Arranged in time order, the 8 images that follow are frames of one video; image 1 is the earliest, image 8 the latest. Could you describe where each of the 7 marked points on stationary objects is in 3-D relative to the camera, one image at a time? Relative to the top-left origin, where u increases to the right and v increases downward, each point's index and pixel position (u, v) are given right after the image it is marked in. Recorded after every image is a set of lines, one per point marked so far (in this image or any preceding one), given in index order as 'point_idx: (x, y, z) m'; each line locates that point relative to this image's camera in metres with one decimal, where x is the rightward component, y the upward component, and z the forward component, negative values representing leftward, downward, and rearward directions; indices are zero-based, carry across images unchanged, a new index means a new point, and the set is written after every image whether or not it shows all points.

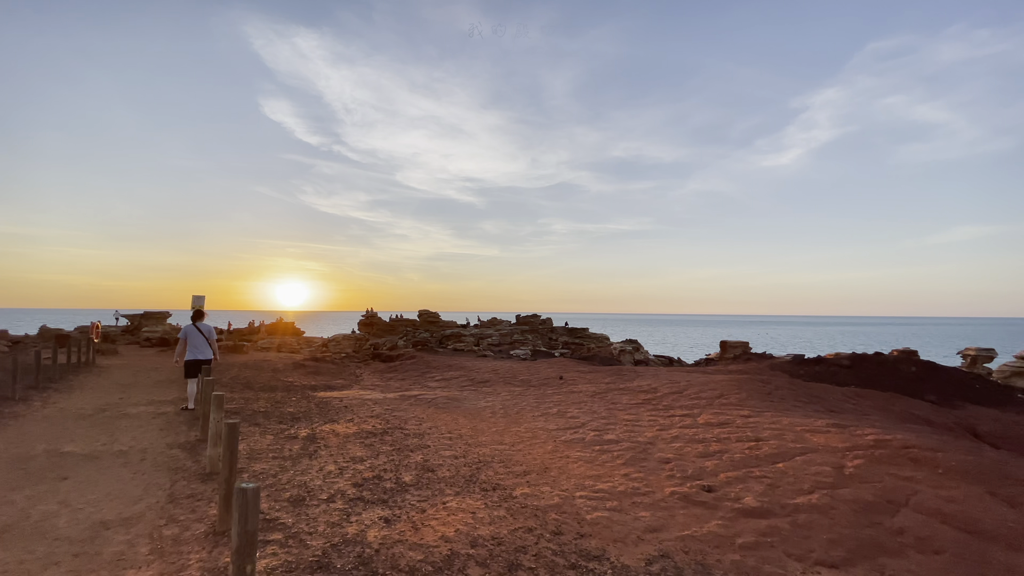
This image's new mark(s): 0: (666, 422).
0: (+4.9, -4.2, +14.7) m
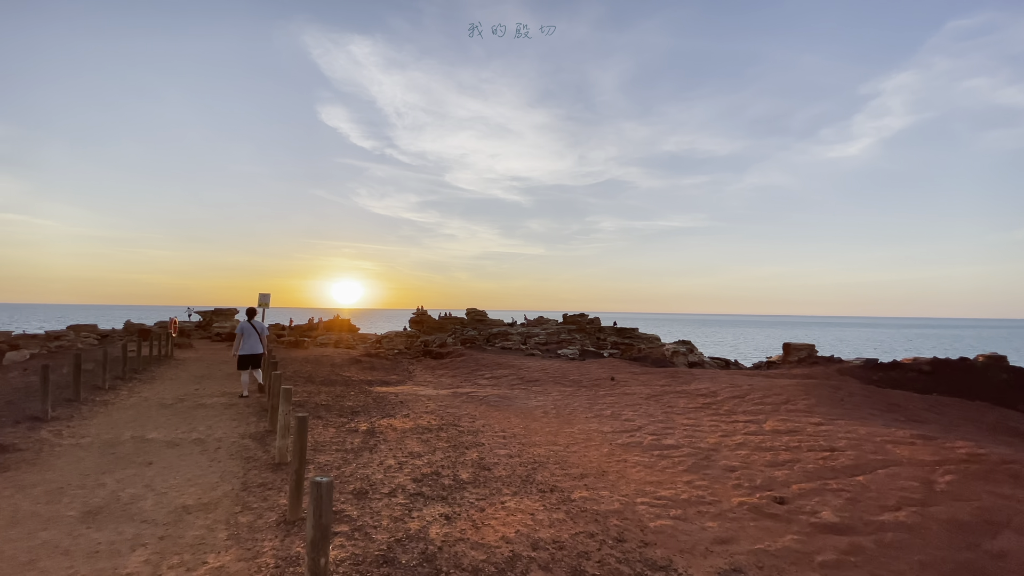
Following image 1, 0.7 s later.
0: (+6.5, -4.2, +14.0) m
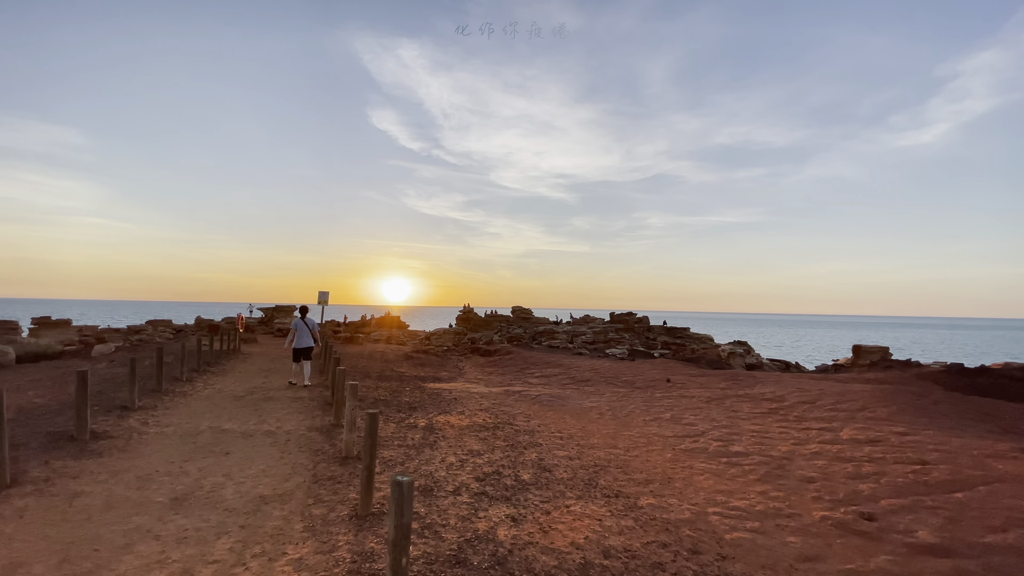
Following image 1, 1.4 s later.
0: (+8.1, -4.1, +13.2) m
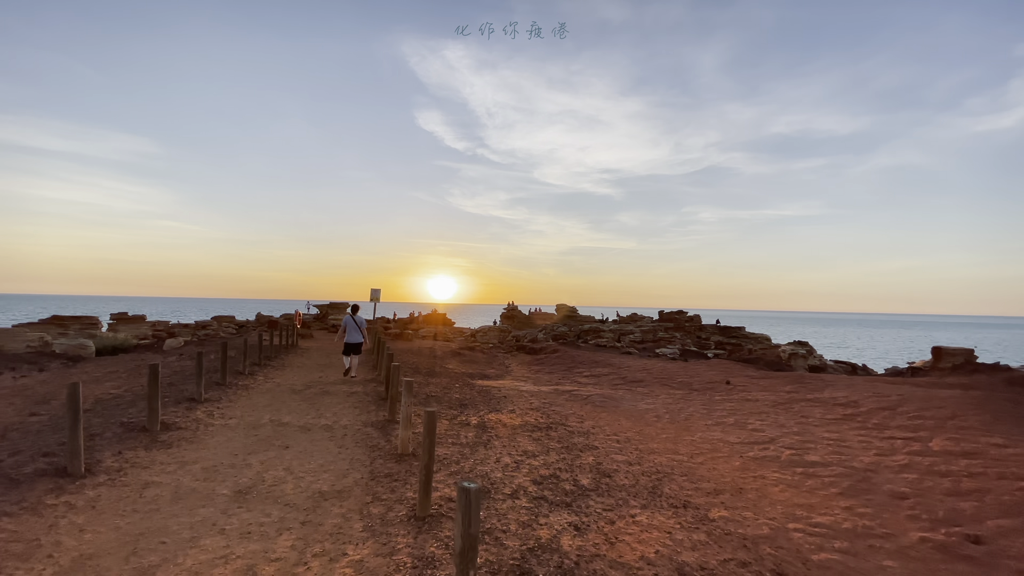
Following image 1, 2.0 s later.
0: (+9.6, -4.0, +12.0) m
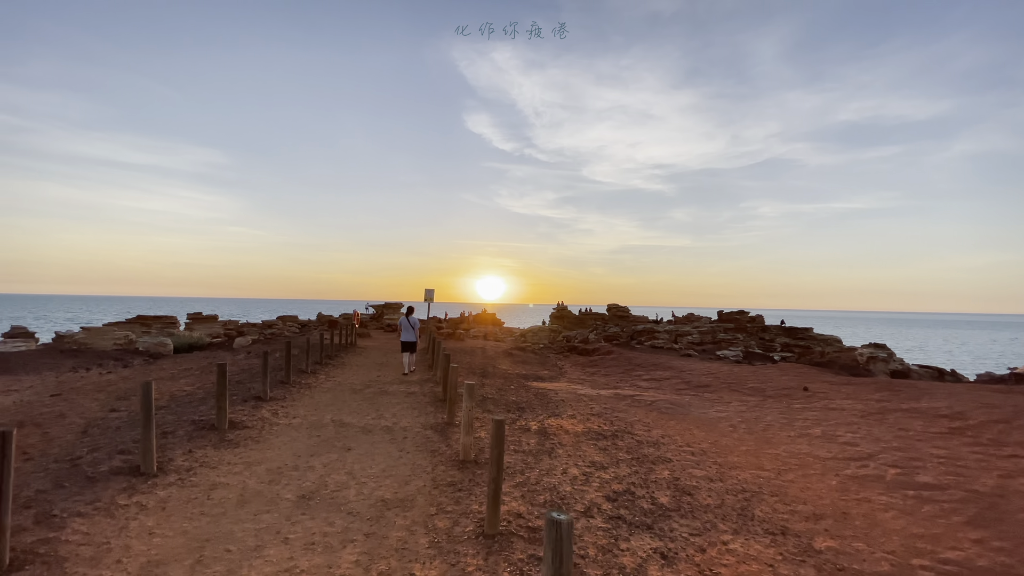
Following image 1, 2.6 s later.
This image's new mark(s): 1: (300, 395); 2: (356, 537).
0: (+11.1, -4.0, +10.4) m
1: (-6.3, -3.2, +13.9) m
2: (-1.9, -3.1, +5.8) m
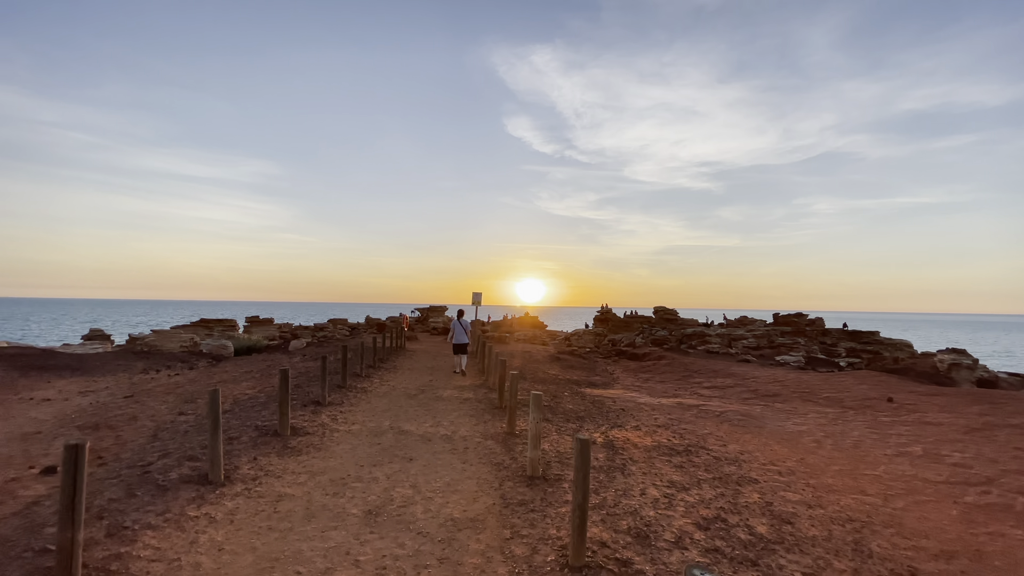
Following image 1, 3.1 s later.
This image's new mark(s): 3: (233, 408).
0: (+12.4, -4.0, +8.8) m
1: (-4.6, -3.3, +13.8) m
2: (-1.0, -3.2, +5.4) m
3: (-7.1, -3.0, +11.8) m
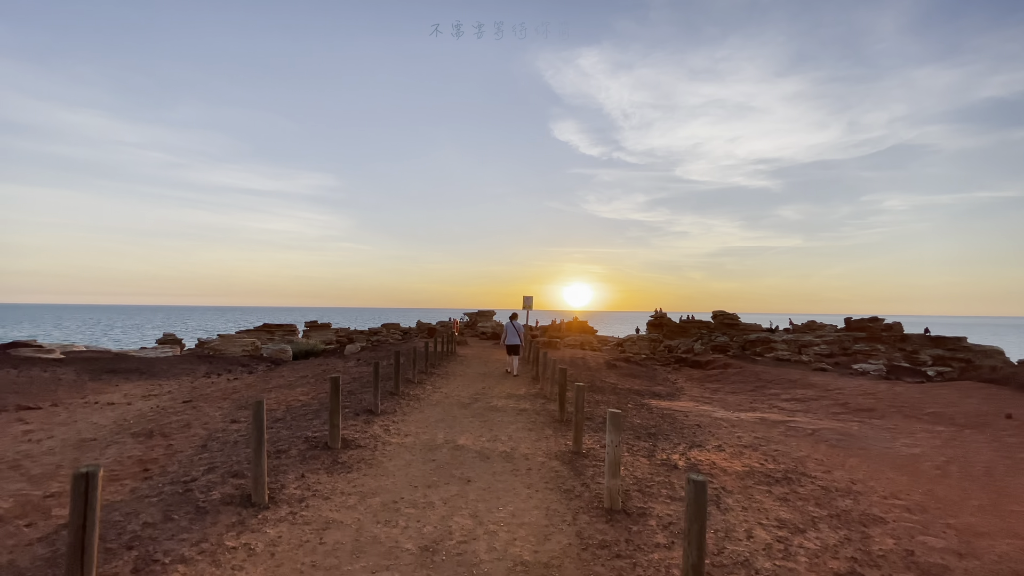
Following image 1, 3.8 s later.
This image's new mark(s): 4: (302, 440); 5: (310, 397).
0: (+13.5, -3.9, +6.4) m
1: (-2.9, -3.4, +13.1) m
2: (-0.1, -3.1, +4.3) m
3: (-5.5, -3.1, +11.3) m
4: (-4.2, -3.0, +9.3) m
5: (-6.0, -3.3, +14.0) m
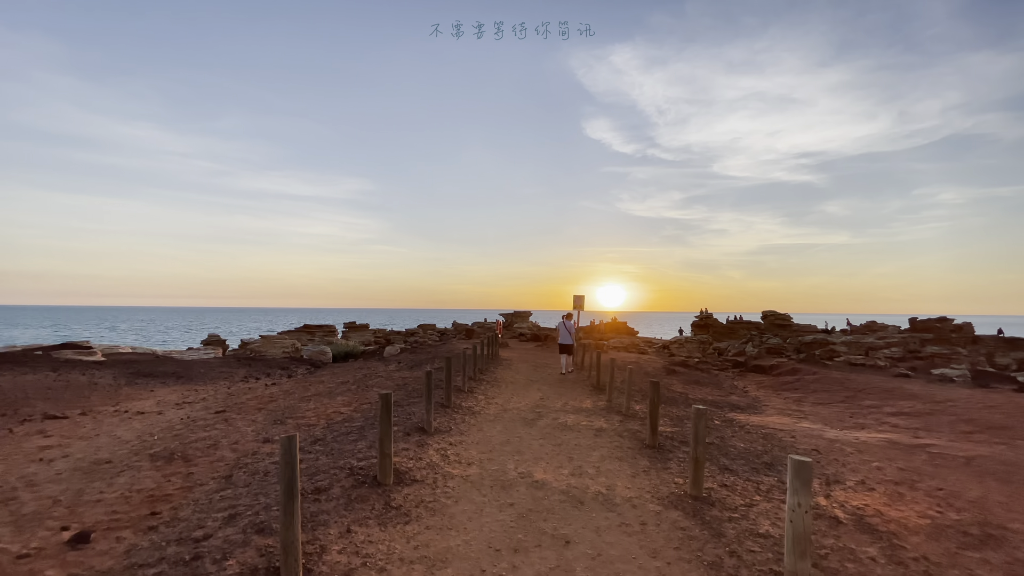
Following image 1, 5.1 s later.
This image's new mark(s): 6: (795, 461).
0: (+14.8, -3.7, +3.3) m
1: (-1.1, -3.3, +11.1) m
2: (+1.1, -3.0, +2.2) m
3: (-3.9, -3.1, +9.6) m
4: (-2.6, -2.9, +7.4) m
5: (-4.2, -3.2, +12.2) m
6: (+2.9, -1.8, +5.0) m
